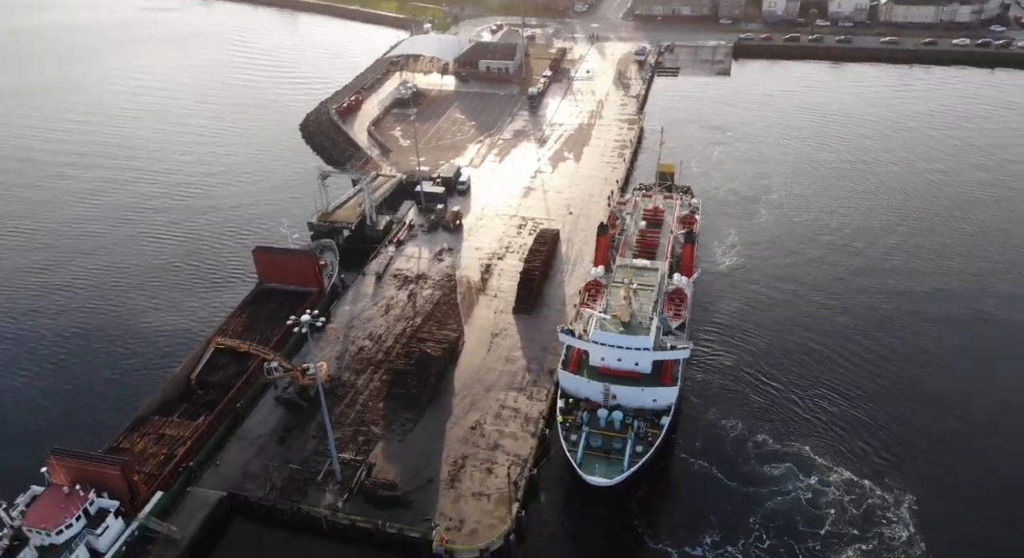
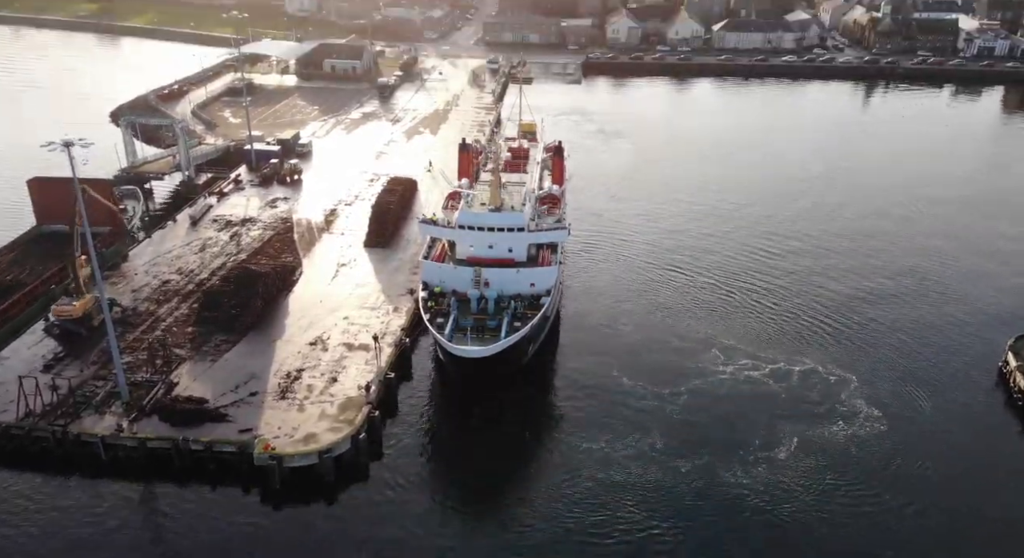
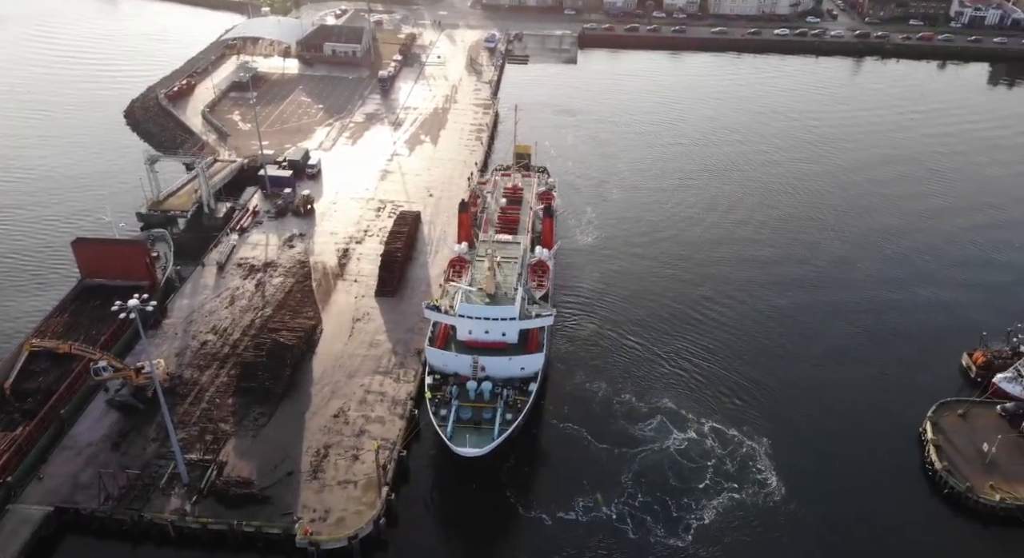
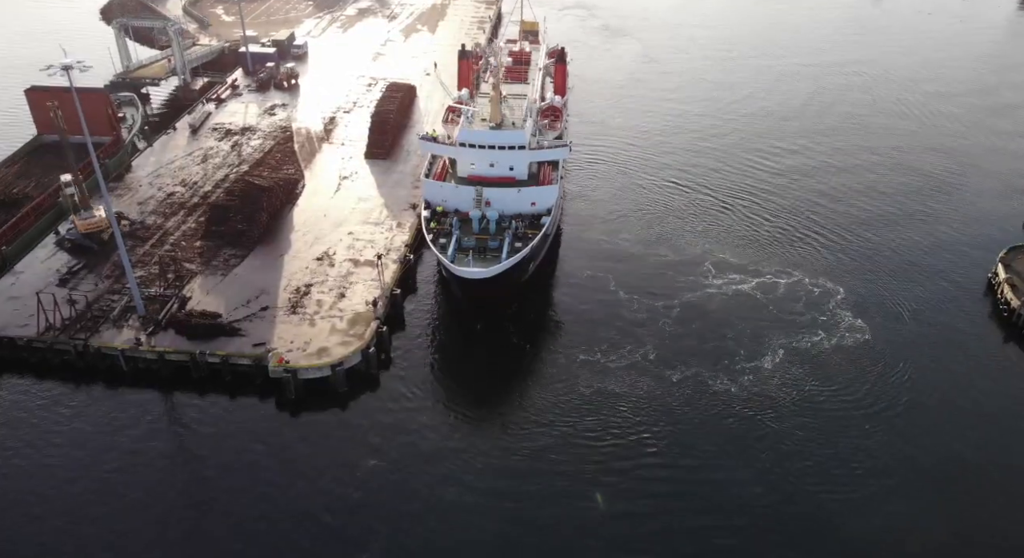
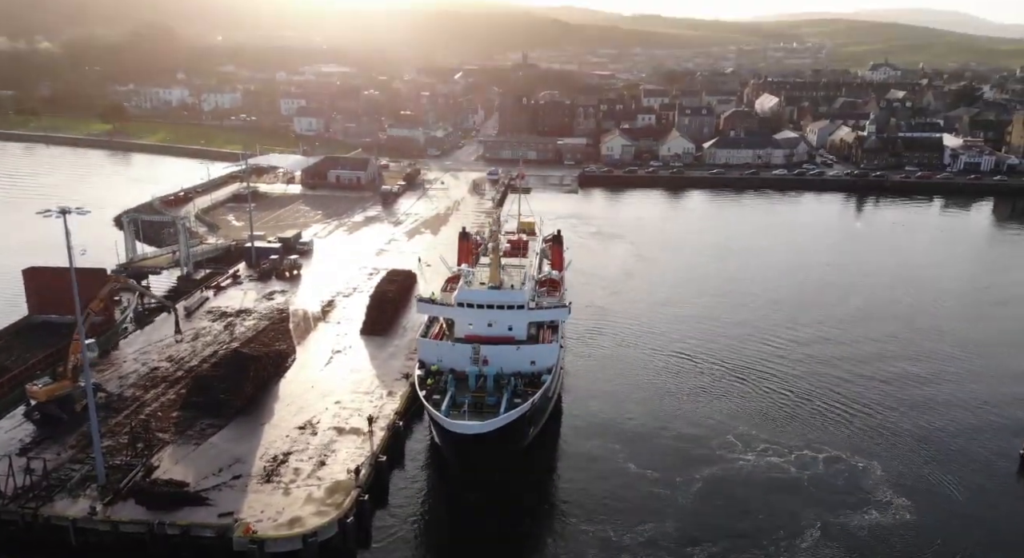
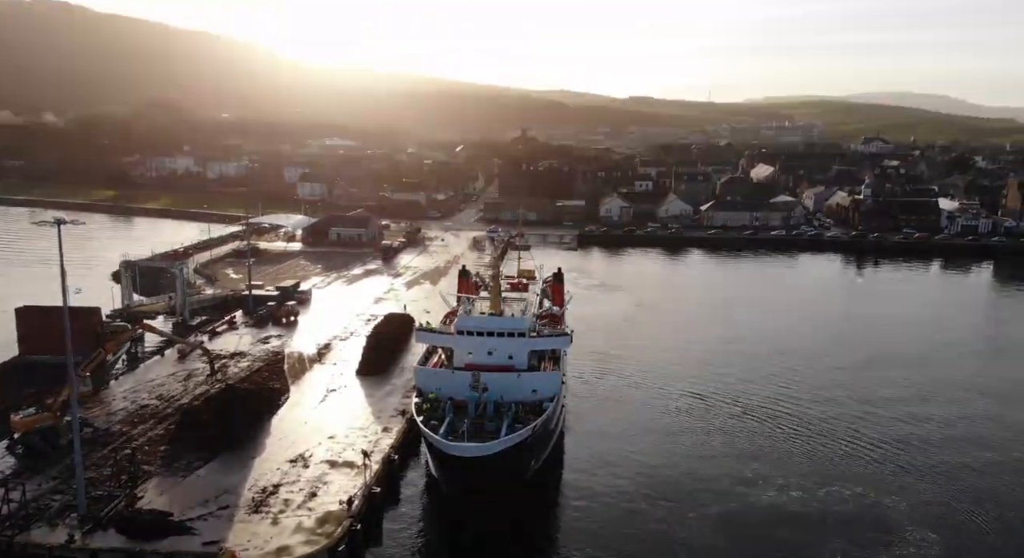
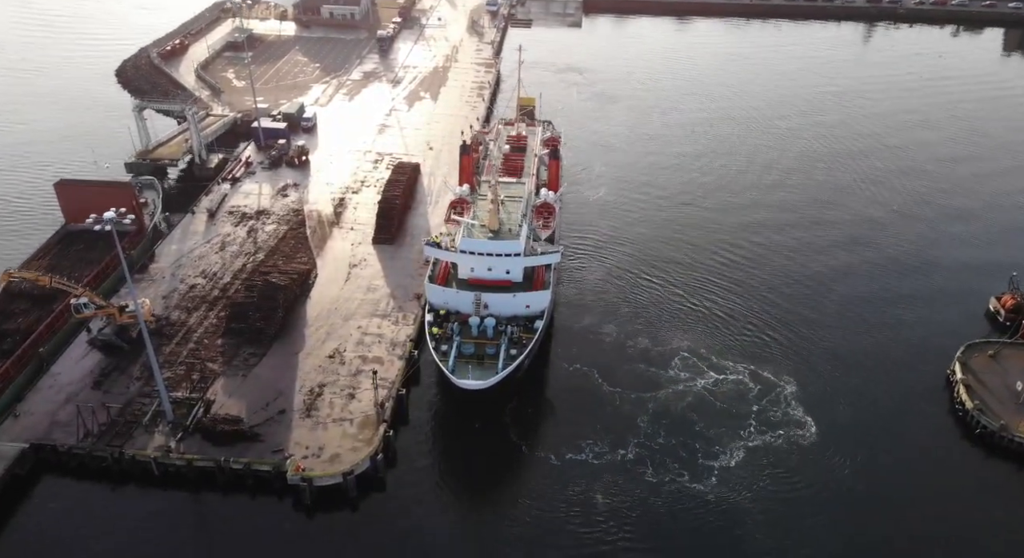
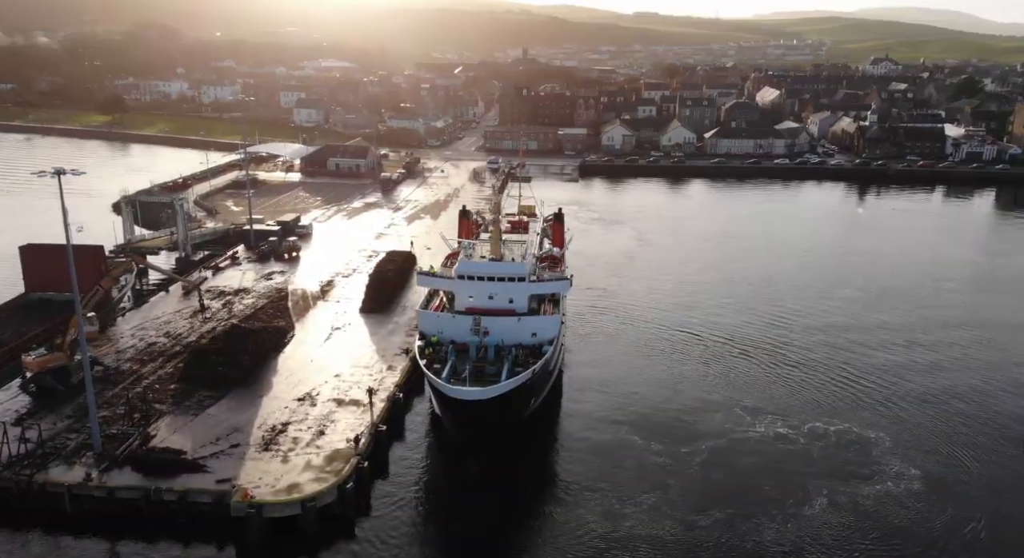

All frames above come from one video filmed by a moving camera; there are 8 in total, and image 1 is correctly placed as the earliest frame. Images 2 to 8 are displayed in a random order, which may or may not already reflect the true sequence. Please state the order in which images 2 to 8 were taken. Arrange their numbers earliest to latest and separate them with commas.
3, 7, 4, 2, 5, 8, 6
